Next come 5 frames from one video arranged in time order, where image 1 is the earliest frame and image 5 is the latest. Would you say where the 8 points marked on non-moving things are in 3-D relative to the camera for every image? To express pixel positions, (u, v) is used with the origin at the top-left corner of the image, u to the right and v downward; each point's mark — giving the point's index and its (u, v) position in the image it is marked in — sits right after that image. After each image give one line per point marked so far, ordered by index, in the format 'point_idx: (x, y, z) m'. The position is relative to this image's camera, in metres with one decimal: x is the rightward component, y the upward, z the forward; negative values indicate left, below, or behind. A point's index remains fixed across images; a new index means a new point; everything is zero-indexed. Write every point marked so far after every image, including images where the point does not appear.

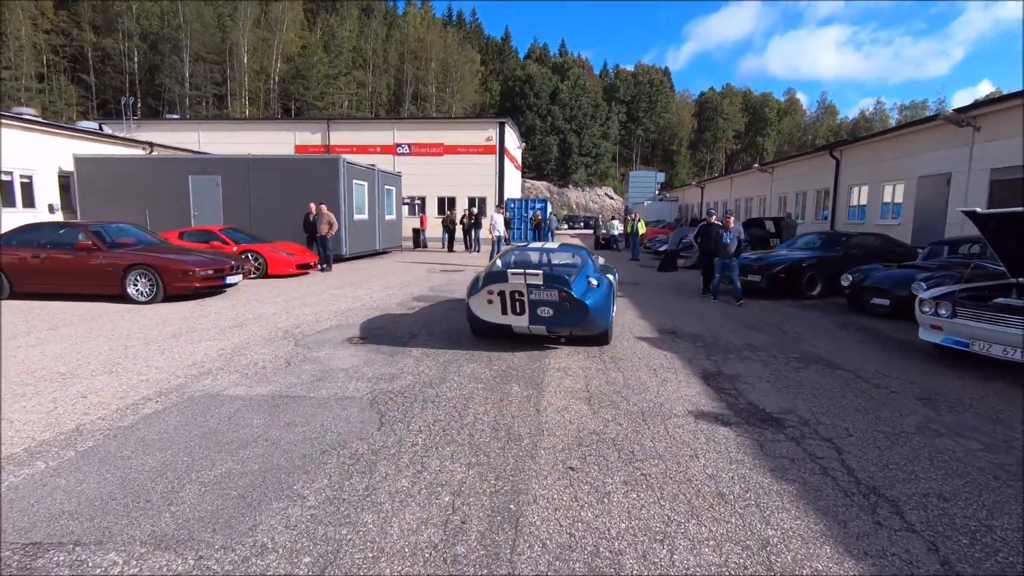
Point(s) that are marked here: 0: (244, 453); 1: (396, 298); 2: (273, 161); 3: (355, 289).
0: (-1.8, -1.1, +3.7) m
1: (-2.3, -0.2, +10.8) m
2: (-7.6, +4.0, +17.2) m
3: (-3.4, 0.0, +11.7) m
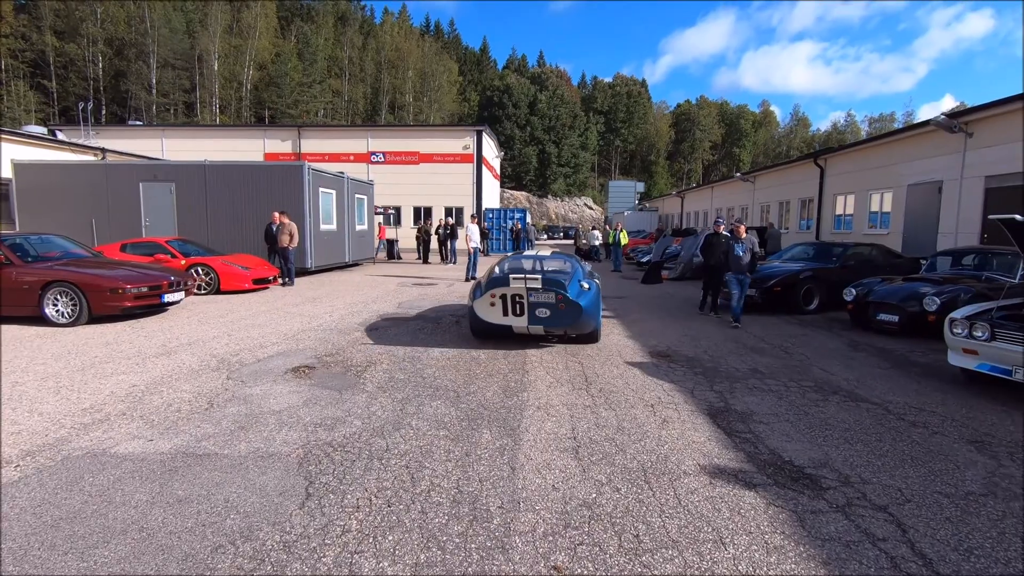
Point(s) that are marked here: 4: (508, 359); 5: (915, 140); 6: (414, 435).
0: (-2.0, -1.3, +2.6) m
1: (-2.8, -0.5, +9.8) m
2: (-8.3, +3.6, +16.1) m
3: (-3.9, -0.4, +10.6) m
4: (0.0, -0.9, +6.7) m
5: (+11.2, +4.1, +15.0) m
6: (-0.8, -1.1, +4.2) m
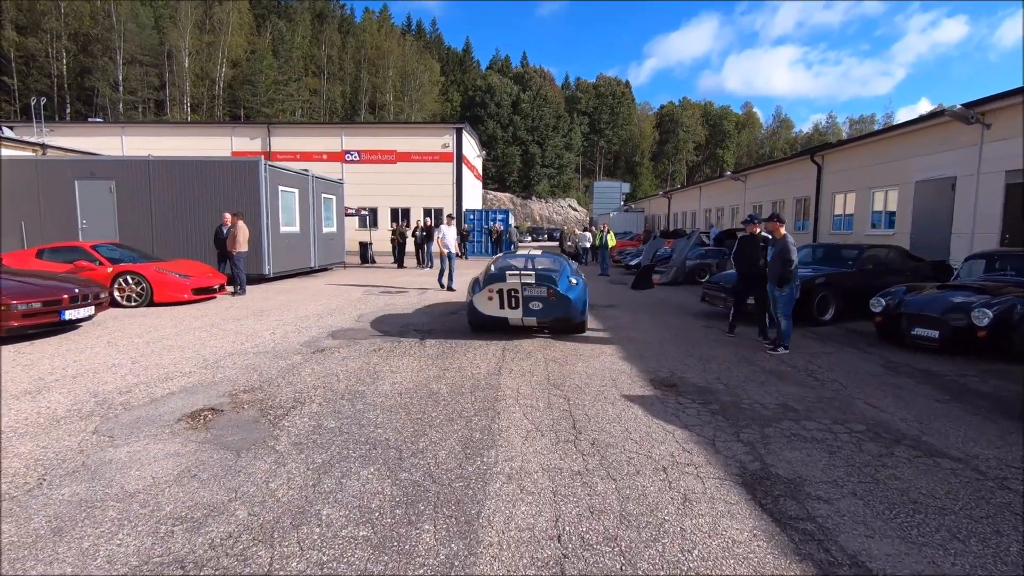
0: (-2.2, -1.4, +1.2) m
1: (-3.2, -0.7, +8.3) m
2: (-8.9, +3.3, +14.5) m
3: (-4.3, -0.6, +9.1) m
4: (-0.3, -1.0, +5.4) m
5: (+10.6, +4.0, +13.9) m
6: (-1.0, -1.3, +2.8) m
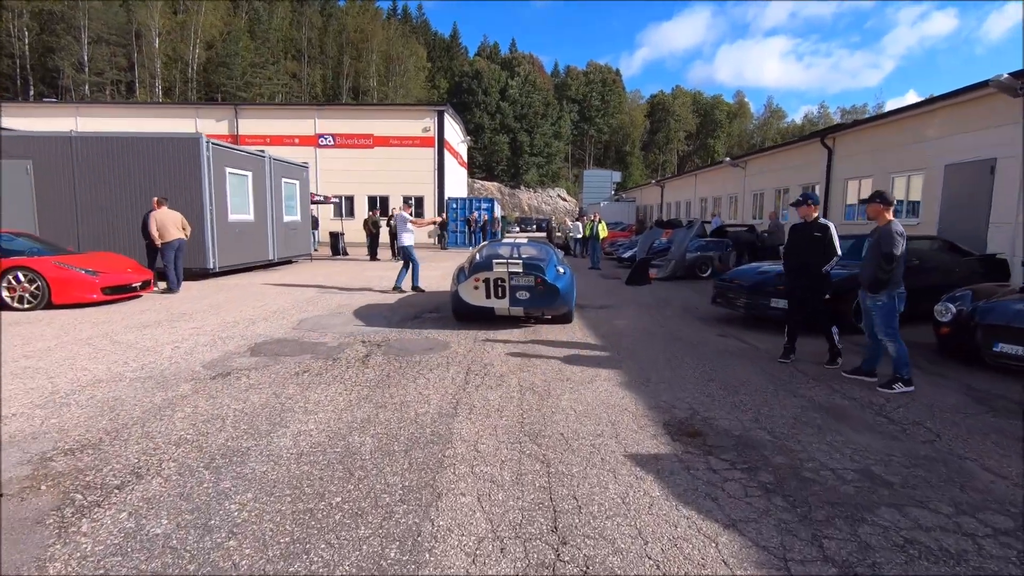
0: (-2.4, -1.6, -0.5) m
1: (-3.5, -0.7, +6.5) m
2: (-9.4, +3.4, +12.5) m
3: (-4.7, -0.6, +7.3) m
4: (-0.6, -1.1, +3.7) m
5: (+10.1, +4.1, +12.3) m
6: (-1.3, -1.4, +1.1) m
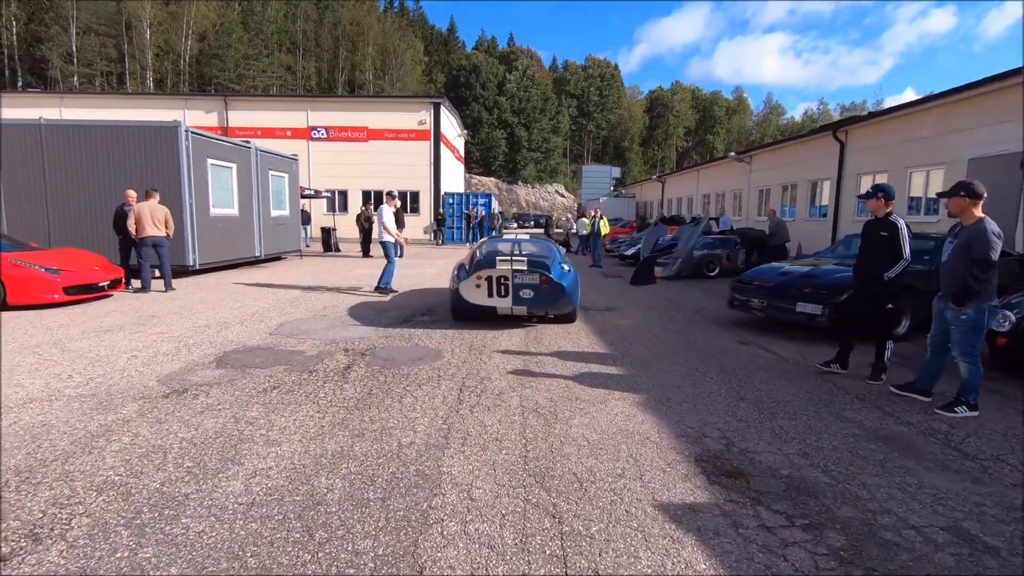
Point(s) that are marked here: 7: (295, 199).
0: (-2.4, -1.7, -1.3) m
1: (-3.5, -0.7, +5.8) m
2: (-9.4, +3.4, +11.7) m
3: (-4.7, -0.6, +6.6) m
4: (-0.6, -1.2, +2.9) m
5: (+10.1, +4.0, +11.7) m
6: (-1.2, -1.5, +0.4) m
7: (-7.2, +3.0, +17.9) m
